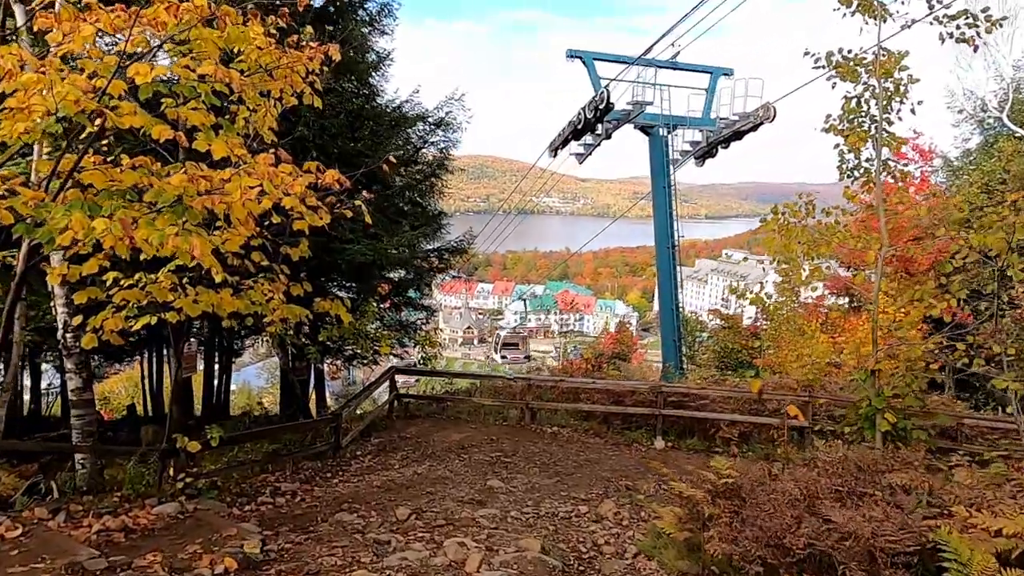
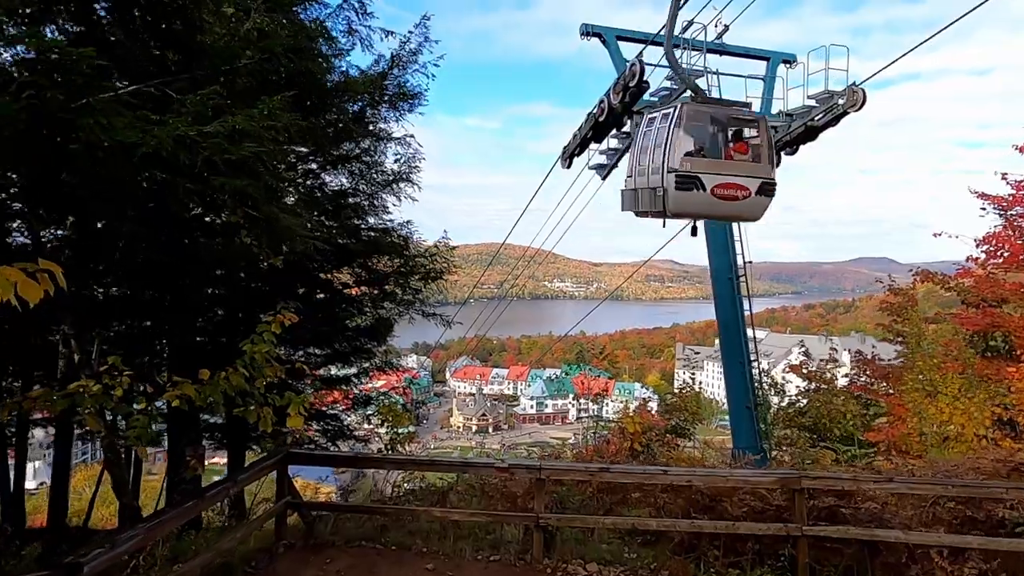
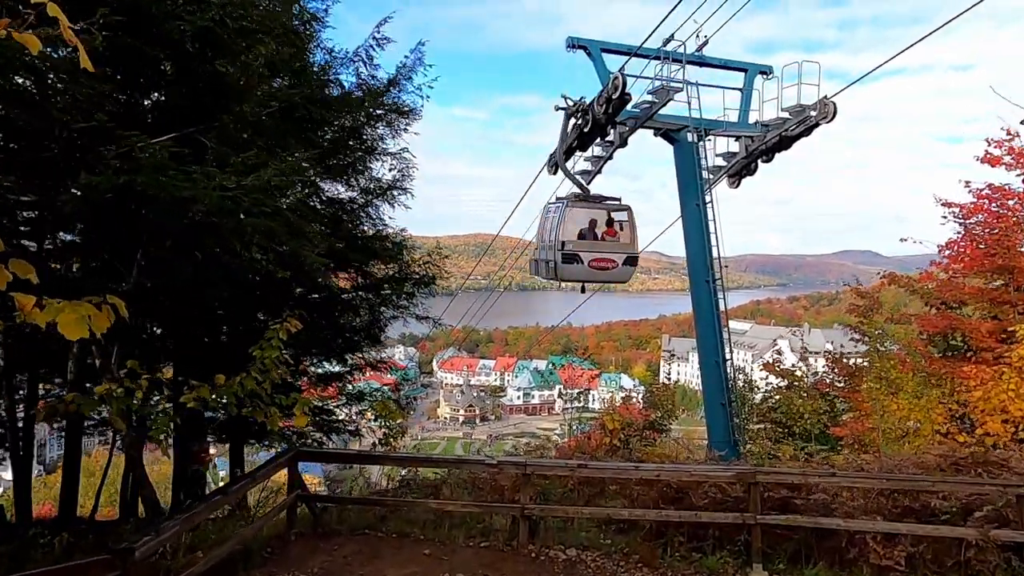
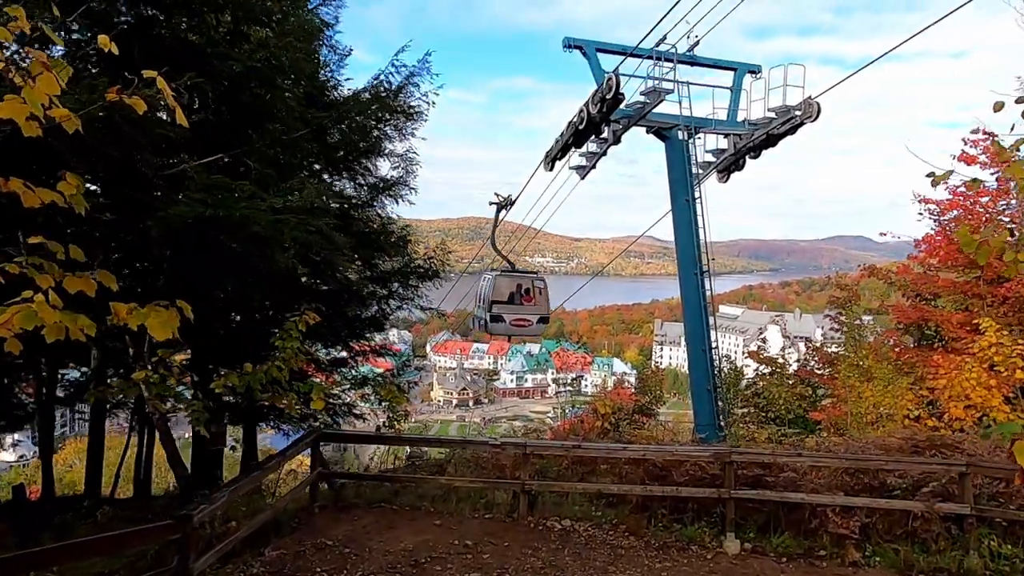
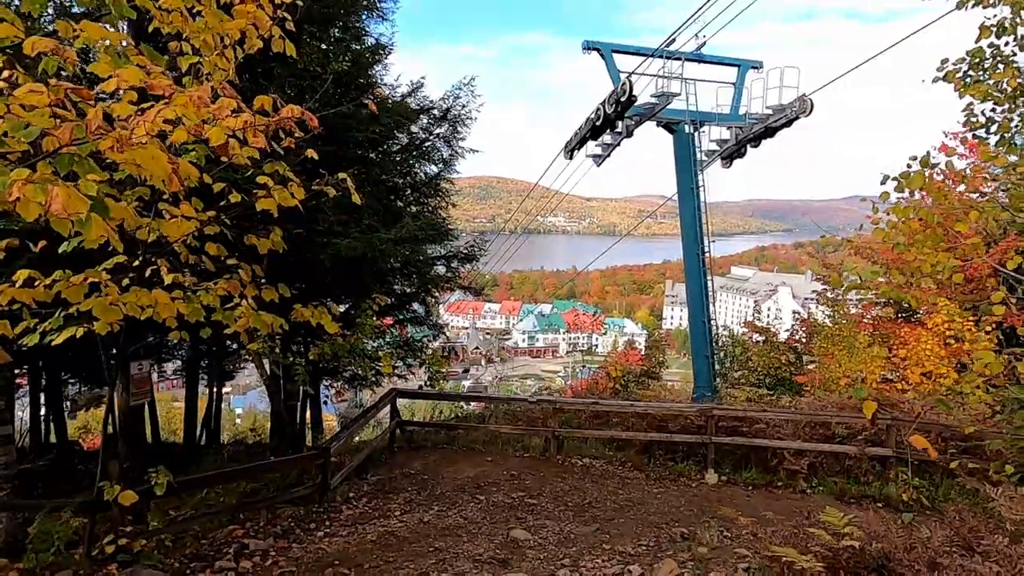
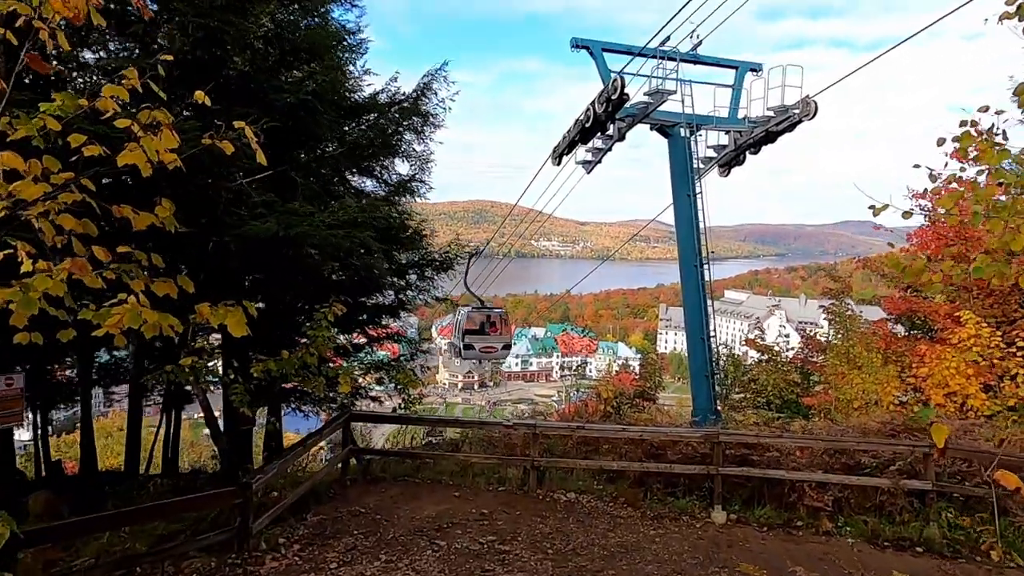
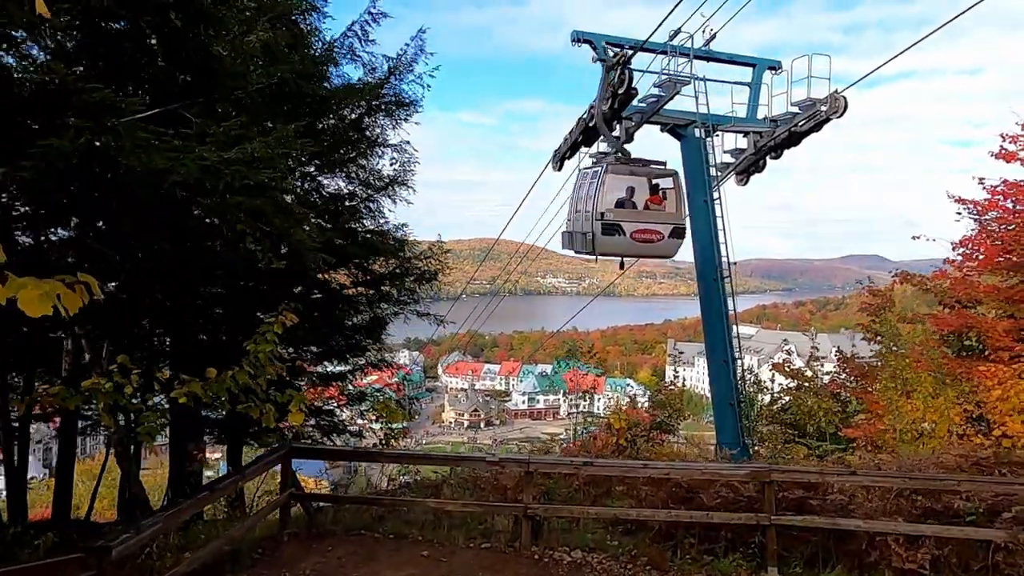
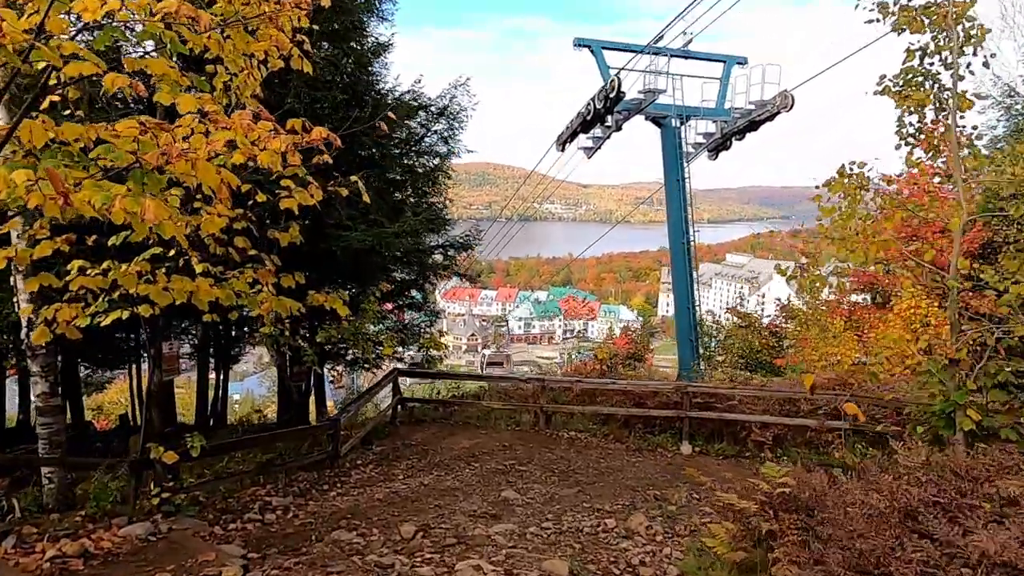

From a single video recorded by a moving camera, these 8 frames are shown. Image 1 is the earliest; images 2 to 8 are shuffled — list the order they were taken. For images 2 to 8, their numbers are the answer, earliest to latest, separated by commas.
8, 5, 6, 4, 3, 7, 2
